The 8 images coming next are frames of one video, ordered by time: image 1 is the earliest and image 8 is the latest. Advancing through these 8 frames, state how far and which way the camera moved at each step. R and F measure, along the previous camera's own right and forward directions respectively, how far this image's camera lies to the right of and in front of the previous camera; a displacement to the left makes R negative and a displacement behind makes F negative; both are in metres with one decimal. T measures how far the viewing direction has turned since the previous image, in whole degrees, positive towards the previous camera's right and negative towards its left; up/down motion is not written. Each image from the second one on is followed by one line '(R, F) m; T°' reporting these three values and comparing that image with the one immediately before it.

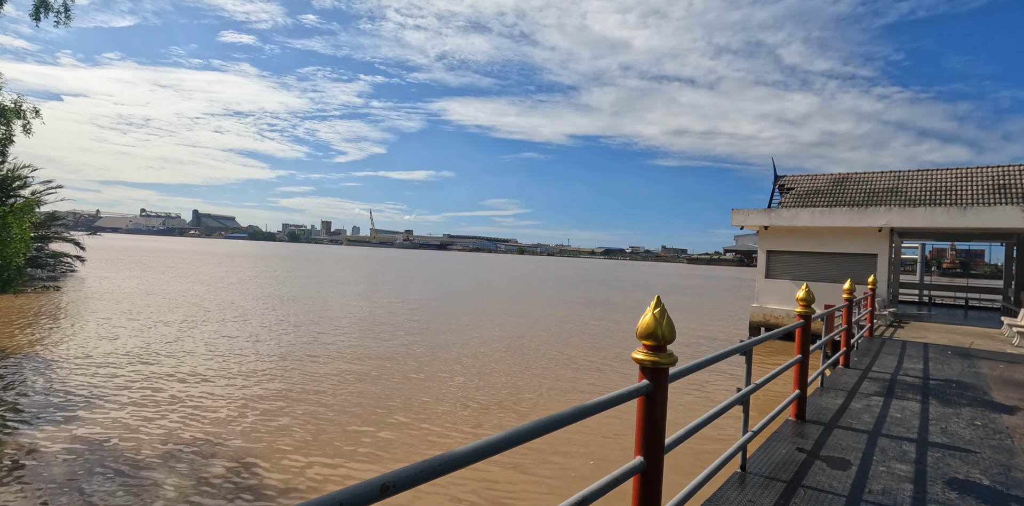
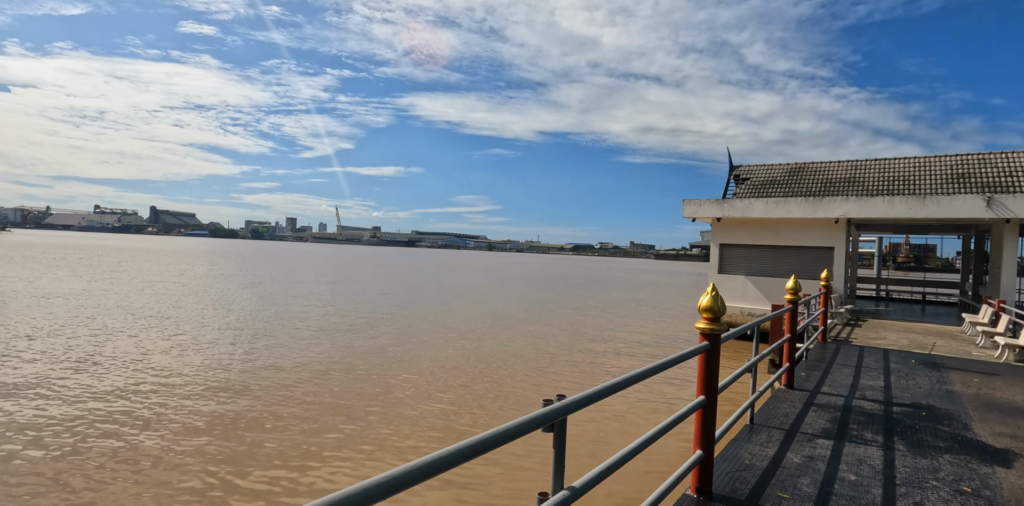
(+1.3, +1.8) m; +3°
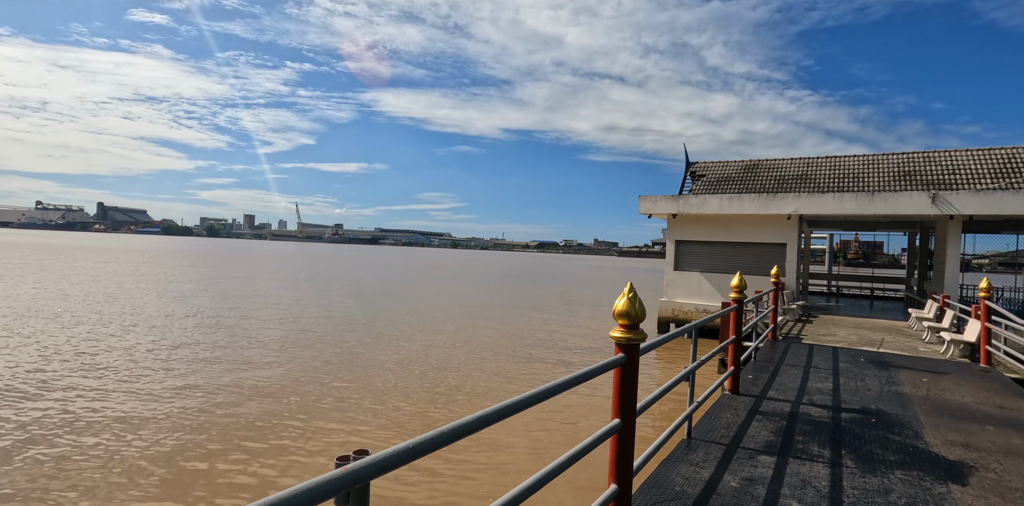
(+0.4, +0.6) m; +4°
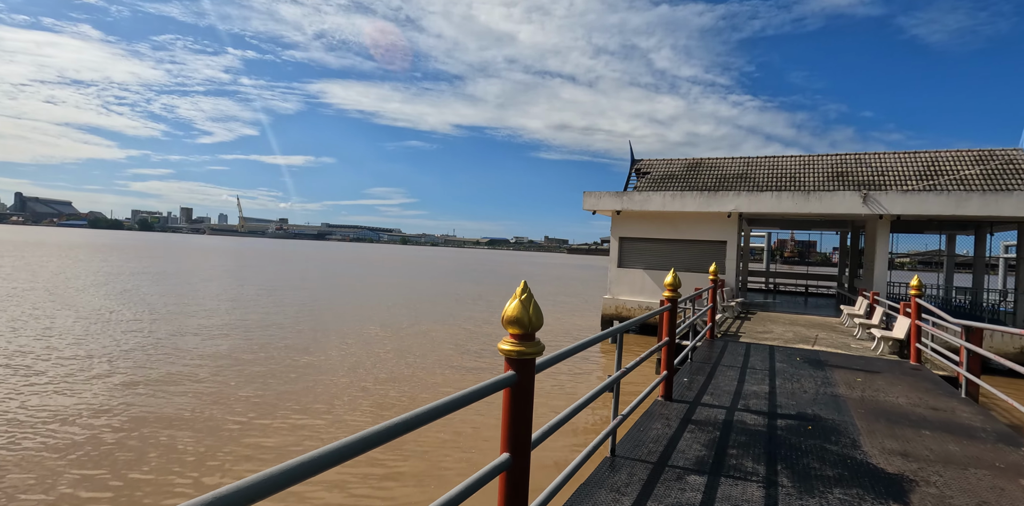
(+0.3, +0.5) m; +5°
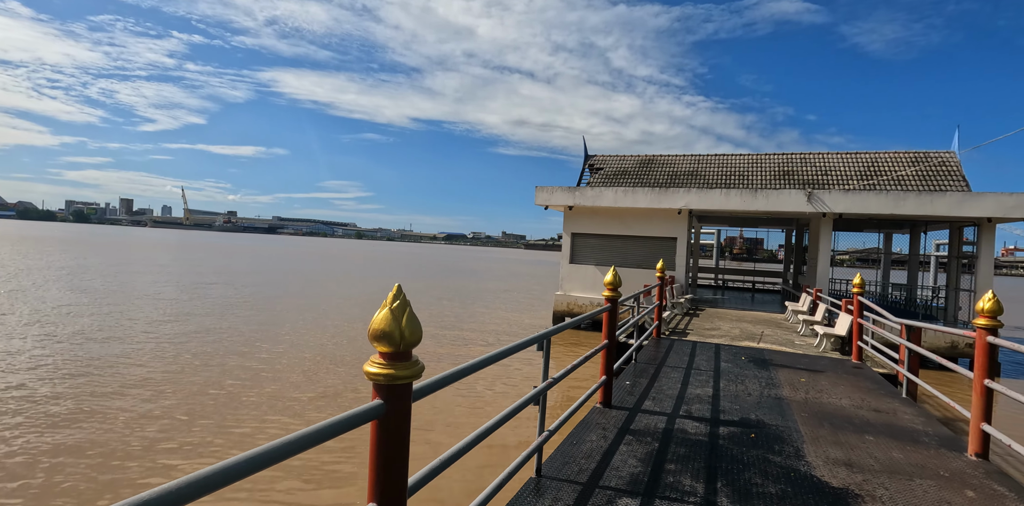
(+0.3, +0.4) m; +4°
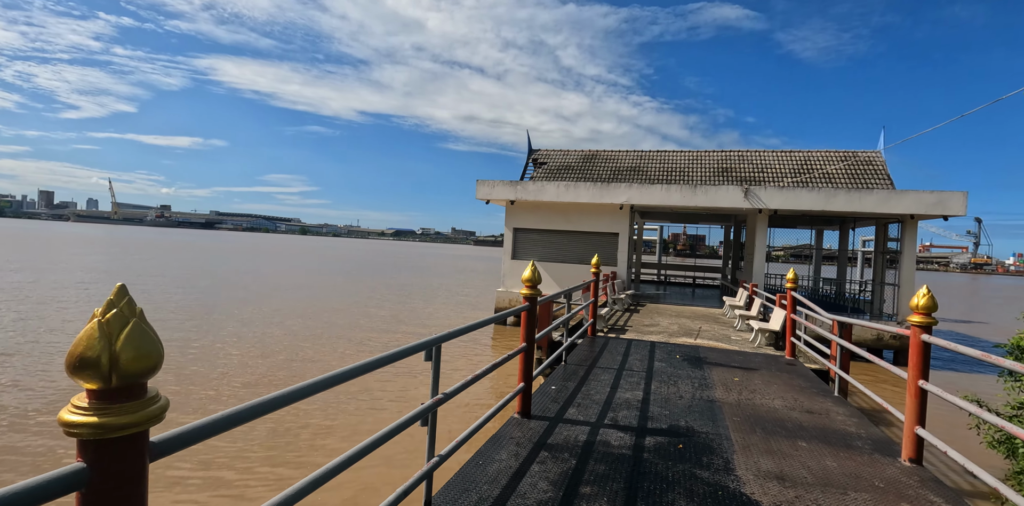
(+0.3, +0.5) m; +5°
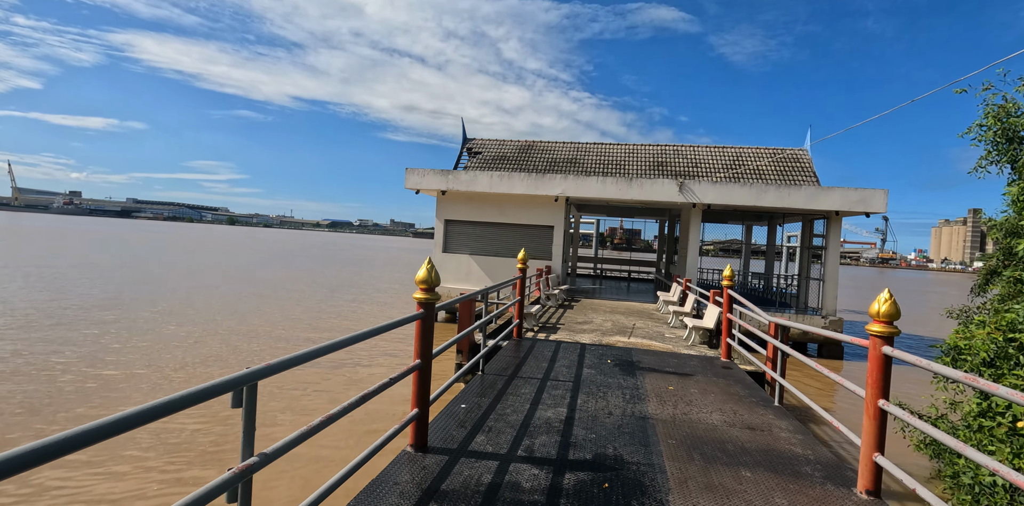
(+0.3, +0.8) m; +6°
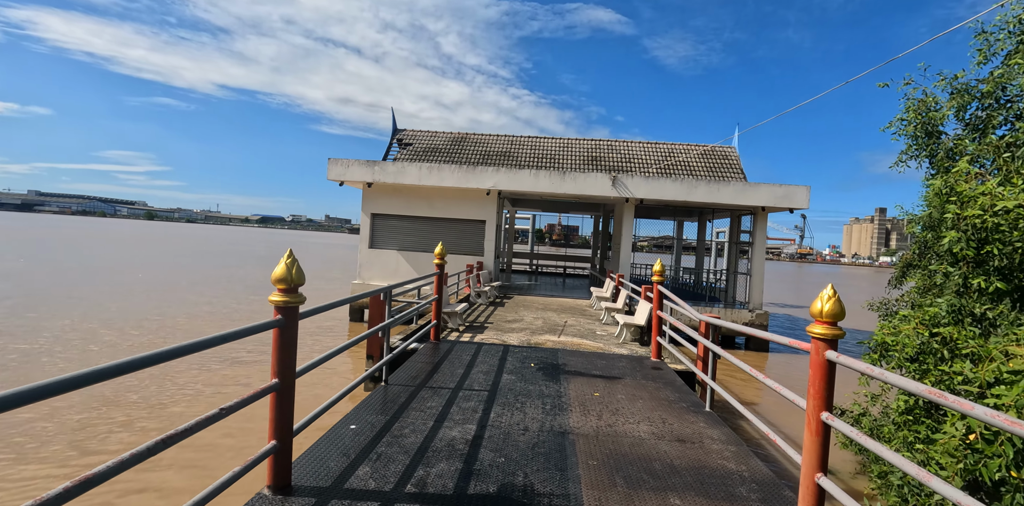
(+0.3, +0.6) m; +6°
